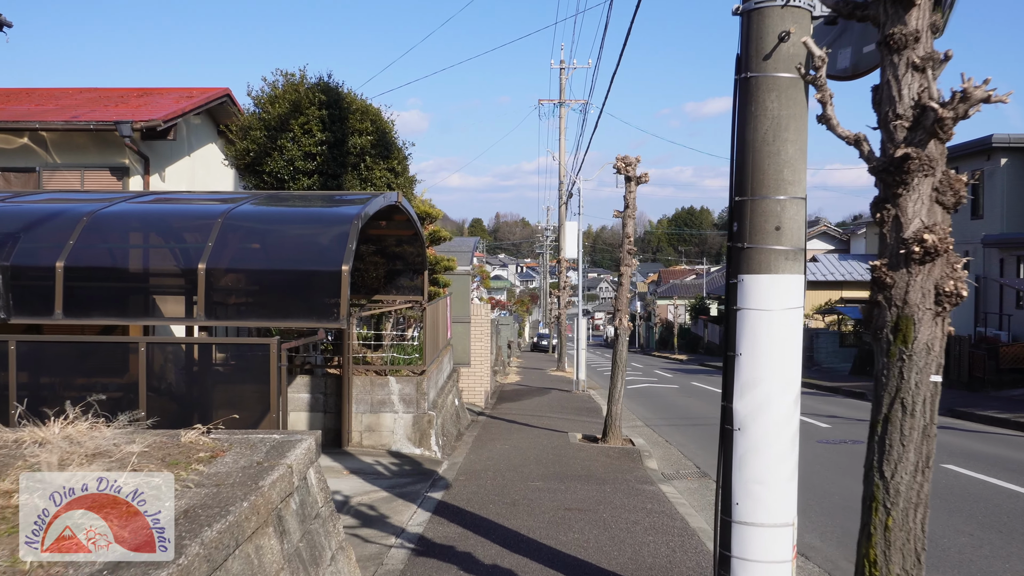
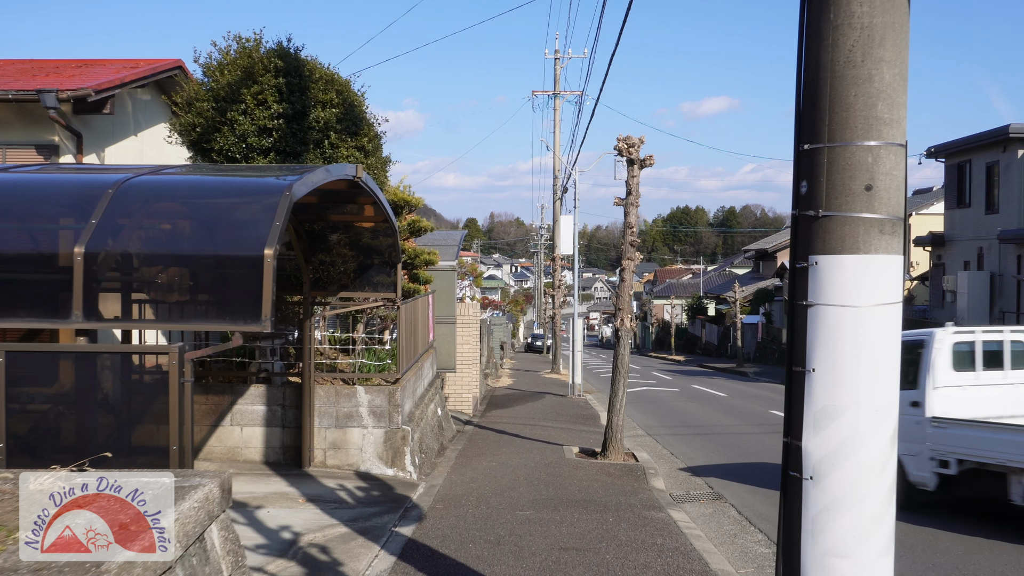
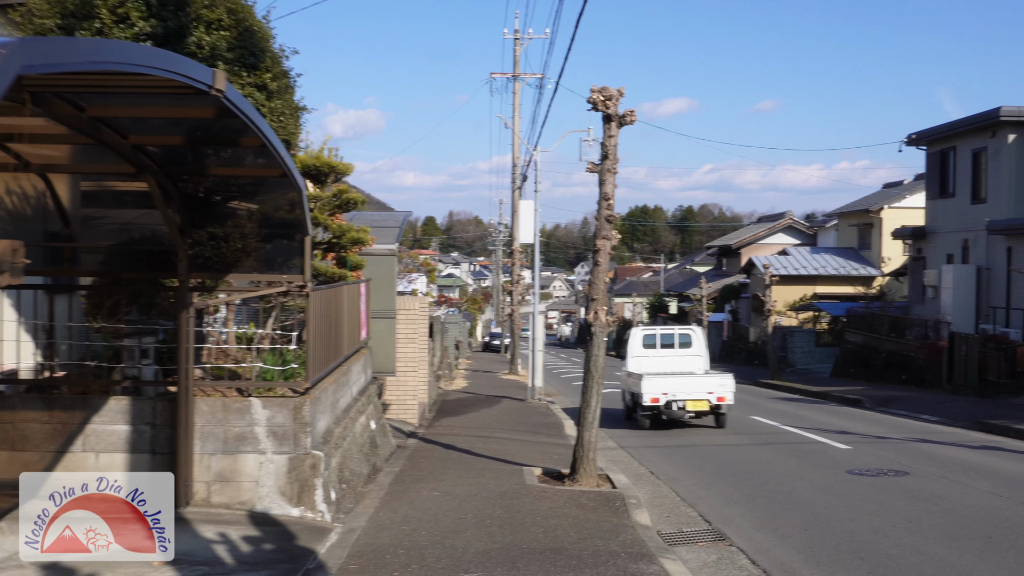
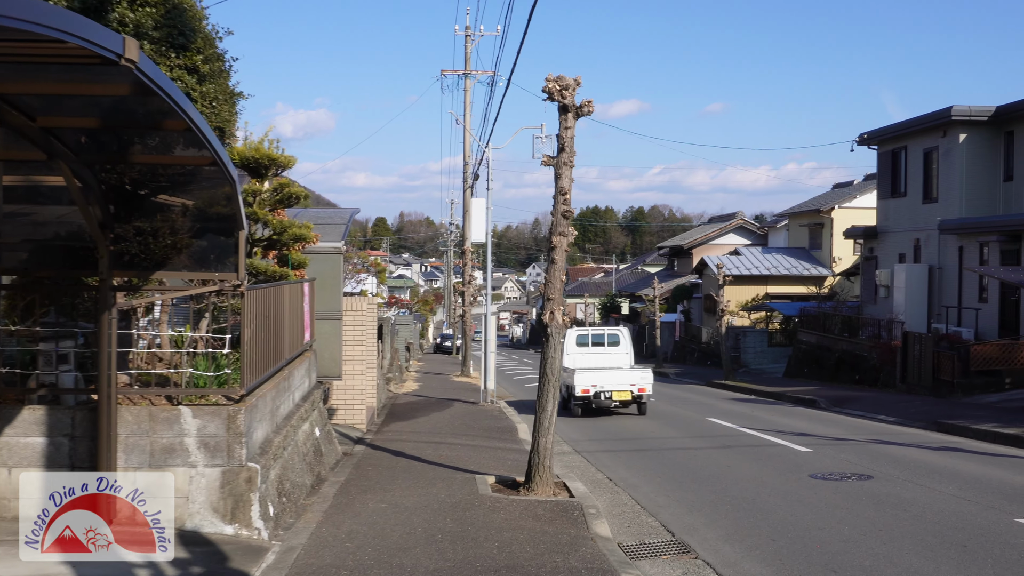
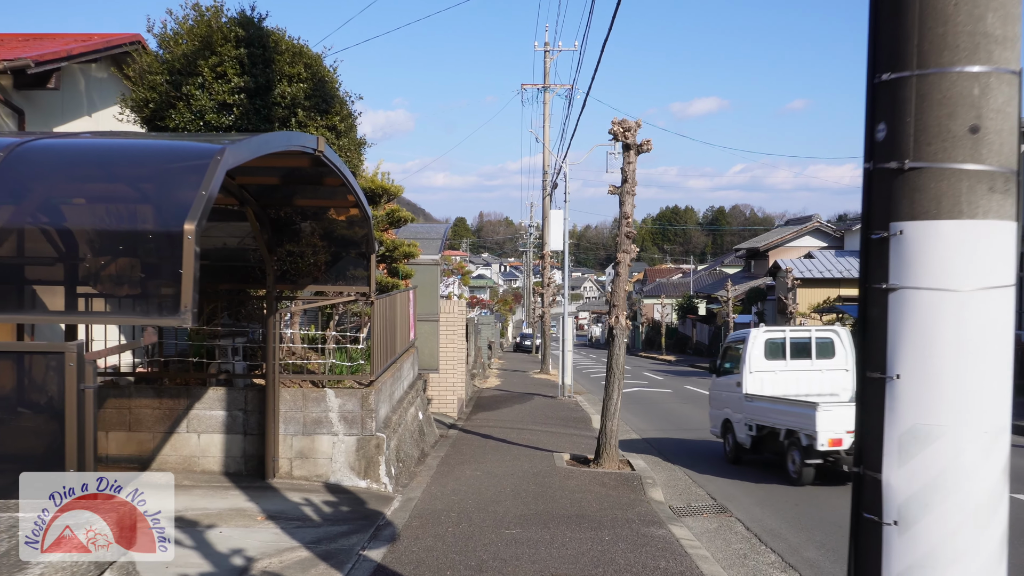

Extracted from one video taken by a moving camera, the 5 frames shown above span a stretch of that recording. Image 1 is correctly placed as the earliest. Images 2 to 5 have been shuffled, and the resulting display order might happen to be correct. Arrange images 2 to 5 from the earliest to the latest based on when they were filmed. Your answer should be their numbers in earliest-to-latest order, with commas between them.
2, 5, 3, 4
